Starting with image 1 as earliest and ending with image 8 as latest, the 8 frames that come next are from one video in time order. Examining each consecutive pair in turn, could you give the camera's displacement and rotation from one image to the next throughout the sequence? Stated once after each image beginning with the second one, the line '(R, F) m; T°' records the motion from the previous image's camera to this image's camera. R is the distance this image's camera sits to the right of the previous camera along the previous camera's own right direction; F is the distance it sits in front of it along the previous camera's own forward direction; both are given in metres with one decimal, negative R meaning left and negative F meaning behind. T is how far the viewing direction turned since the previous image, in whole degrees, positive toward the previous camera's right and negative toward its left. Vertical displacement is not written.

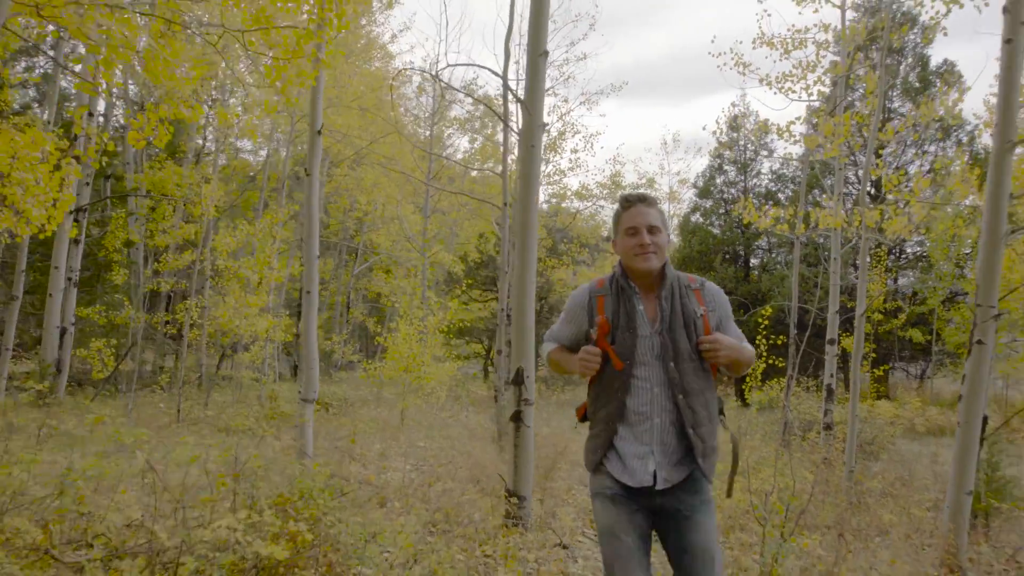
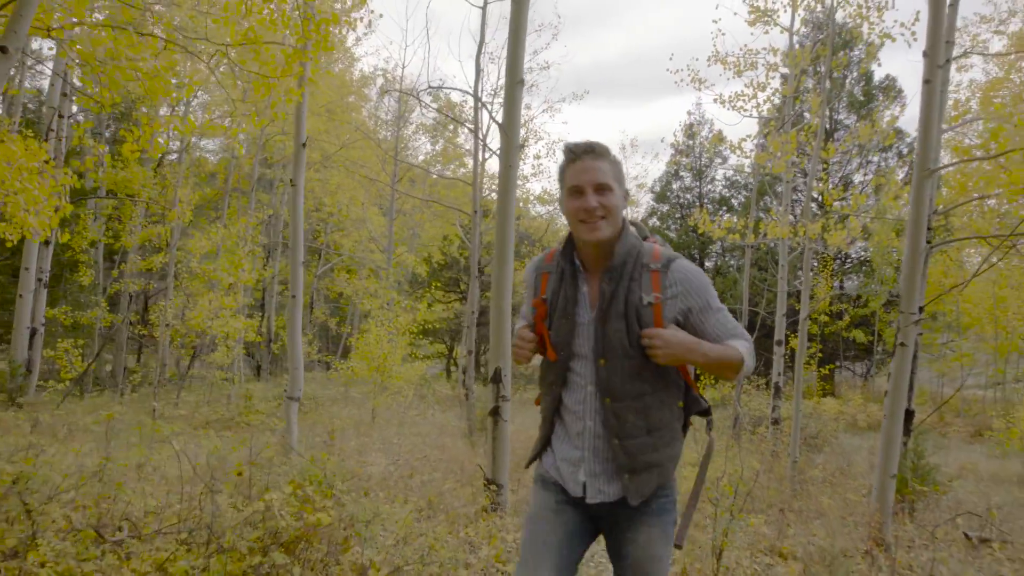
(-0.1, -0.4) m; +3°
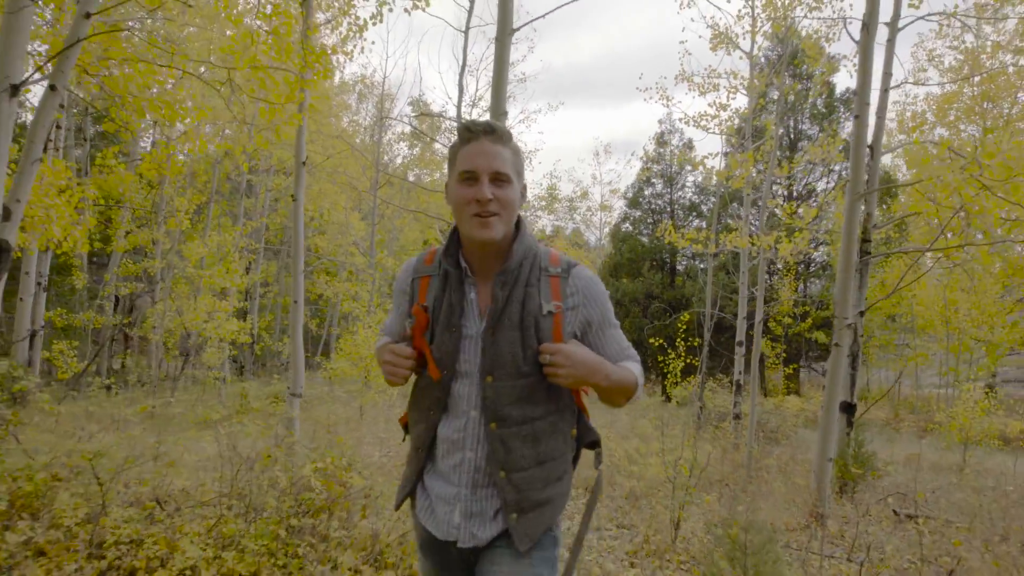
(-0.1, -0.6) m; +2°
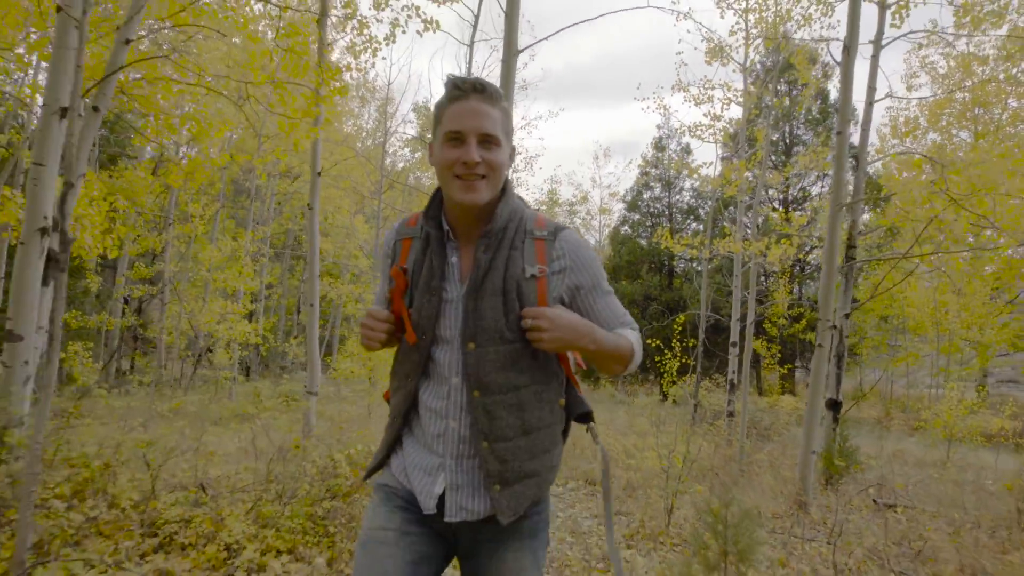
(0.0, -0.4) m; 0°
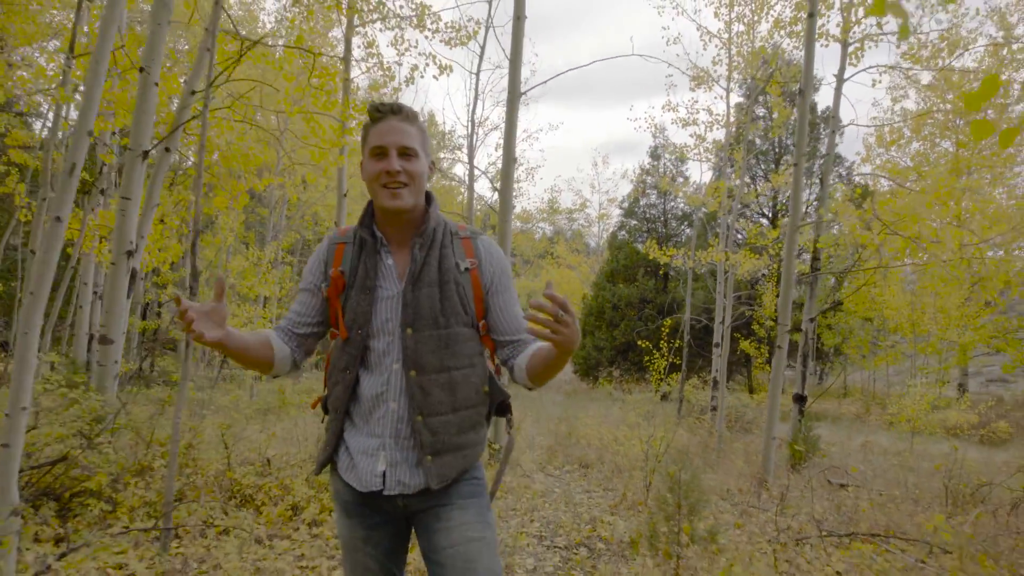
(0.0, -0.9) m; 0°
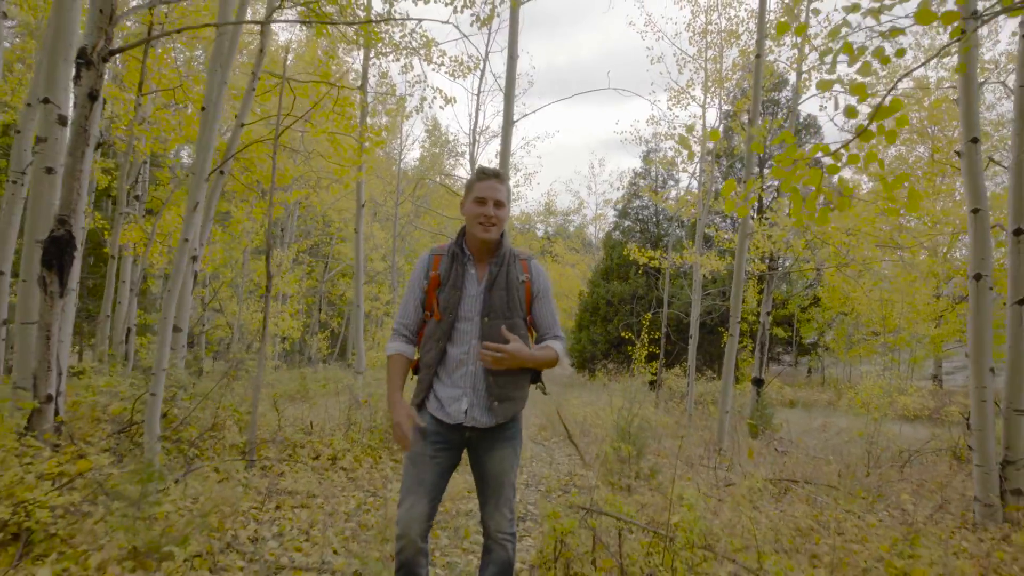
(+0.1, -1.1) m; 0°
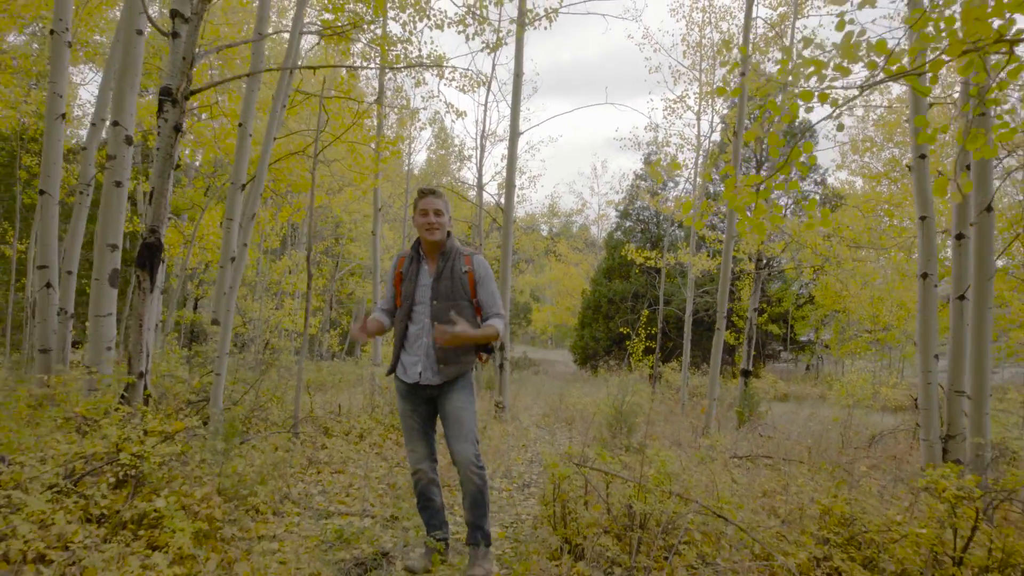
(0.0, -0.7) m; 0°
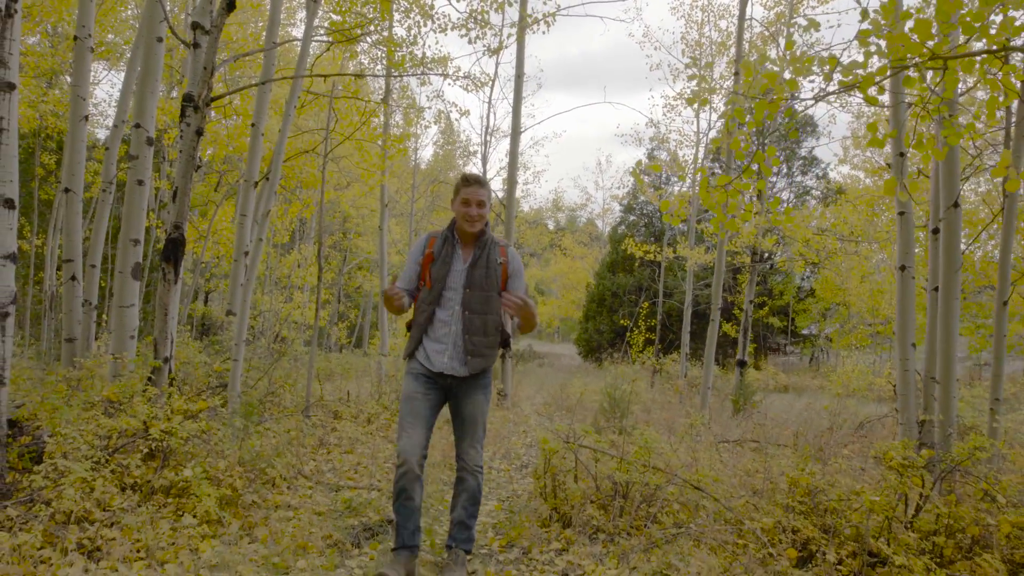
(+0.1, -0.3) m; -1°
